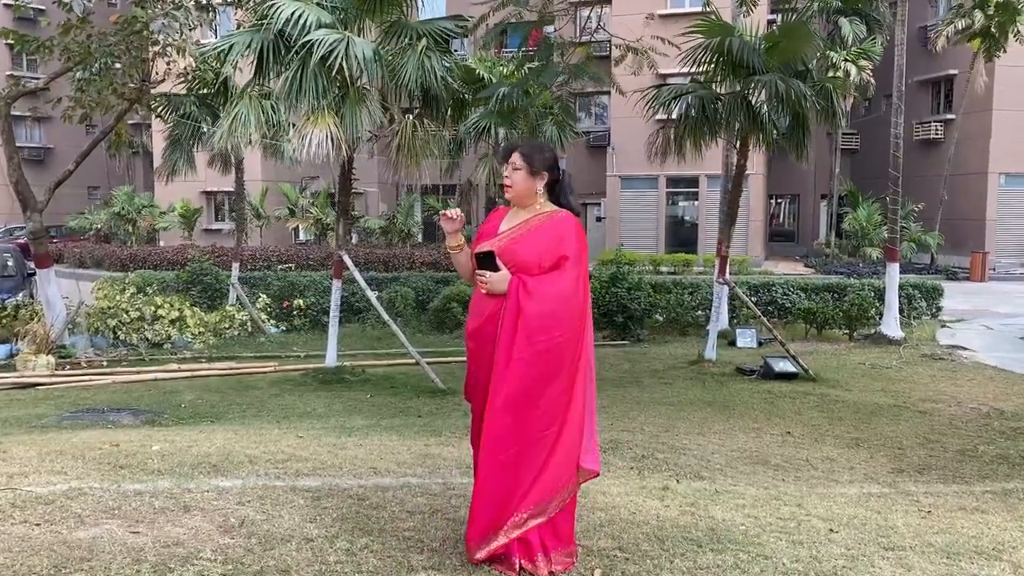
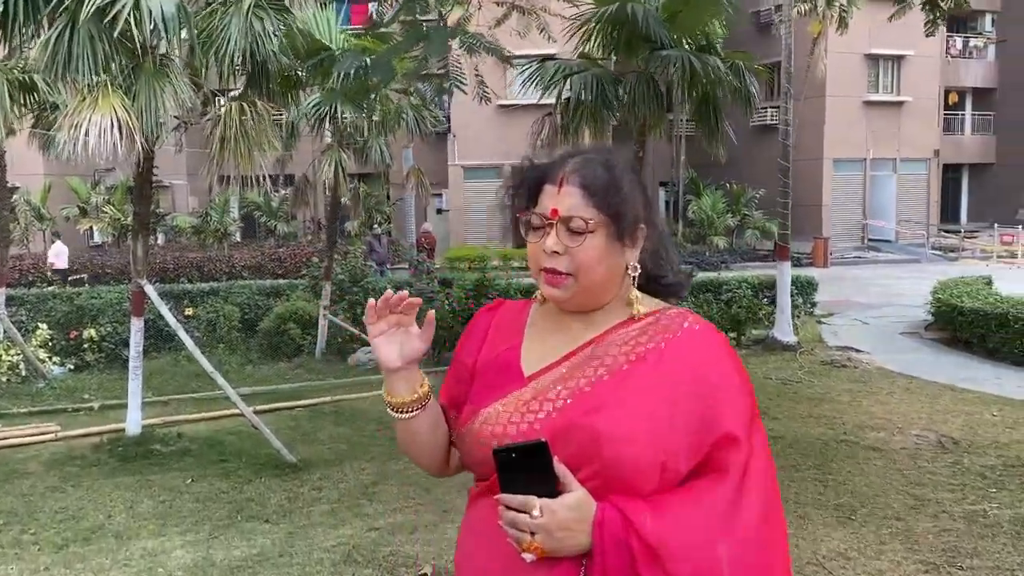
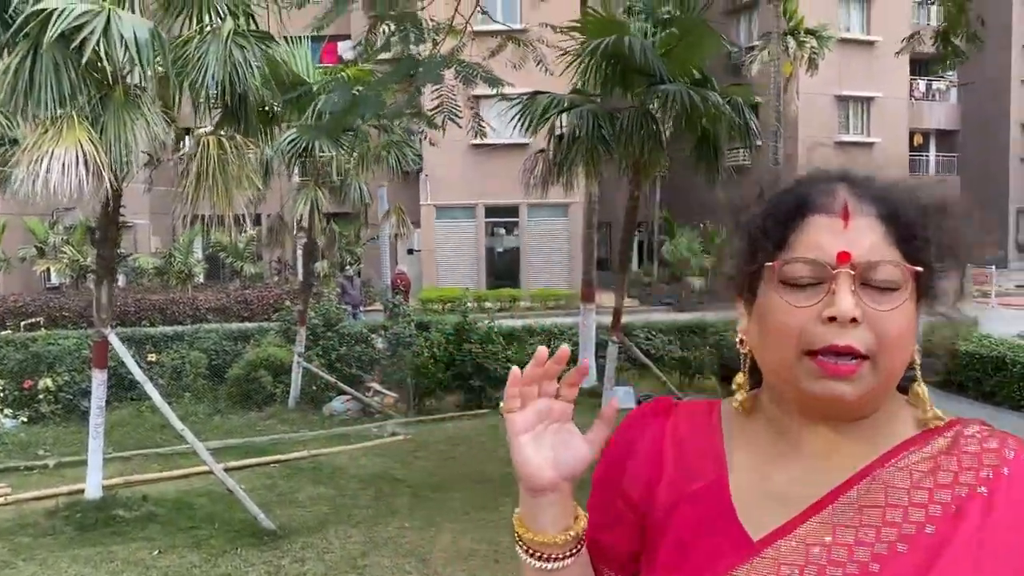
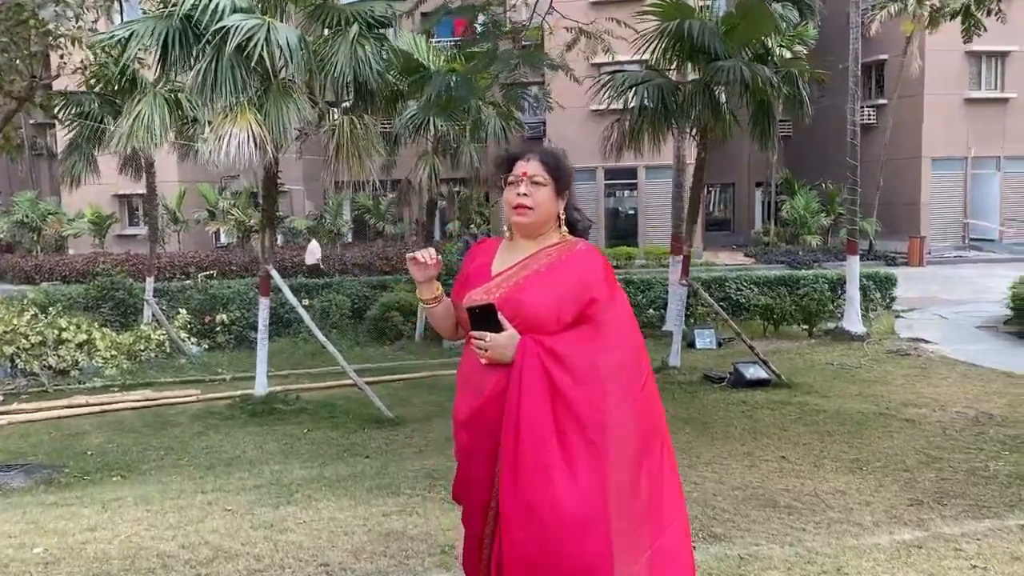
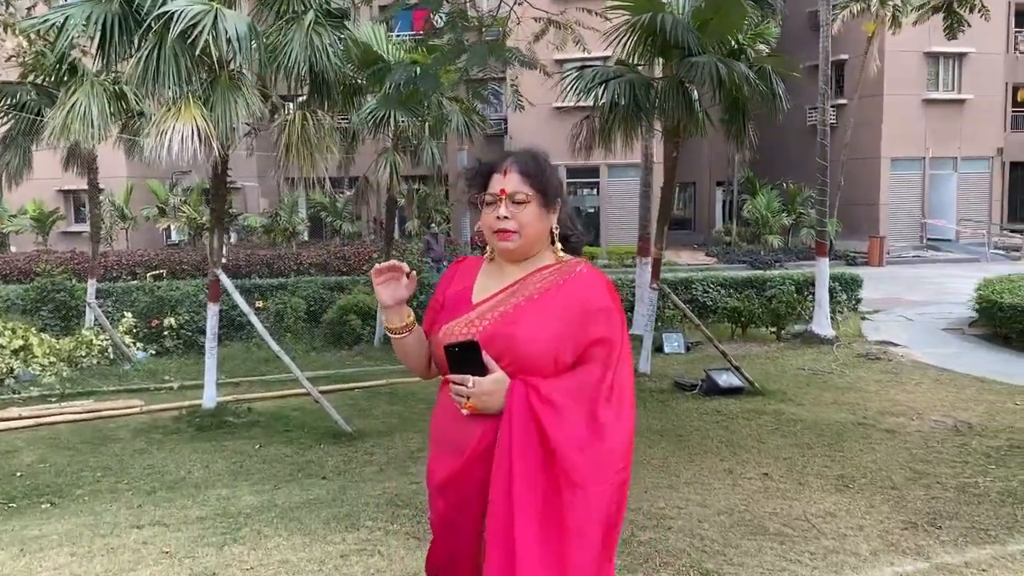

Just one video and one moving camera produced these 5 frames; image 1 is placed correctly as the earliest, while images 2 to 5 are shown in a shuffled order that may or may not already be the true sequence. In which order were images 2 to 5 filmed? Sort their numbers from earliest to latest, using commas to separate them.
4, 5, 2, 3
